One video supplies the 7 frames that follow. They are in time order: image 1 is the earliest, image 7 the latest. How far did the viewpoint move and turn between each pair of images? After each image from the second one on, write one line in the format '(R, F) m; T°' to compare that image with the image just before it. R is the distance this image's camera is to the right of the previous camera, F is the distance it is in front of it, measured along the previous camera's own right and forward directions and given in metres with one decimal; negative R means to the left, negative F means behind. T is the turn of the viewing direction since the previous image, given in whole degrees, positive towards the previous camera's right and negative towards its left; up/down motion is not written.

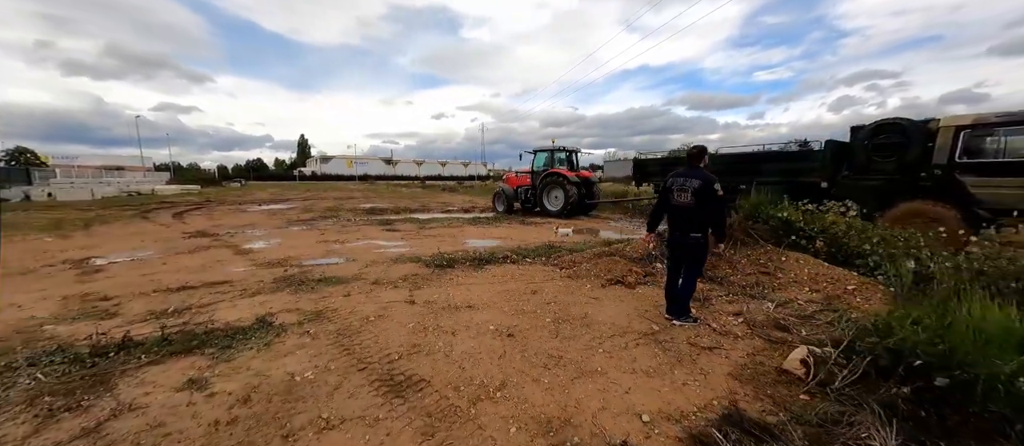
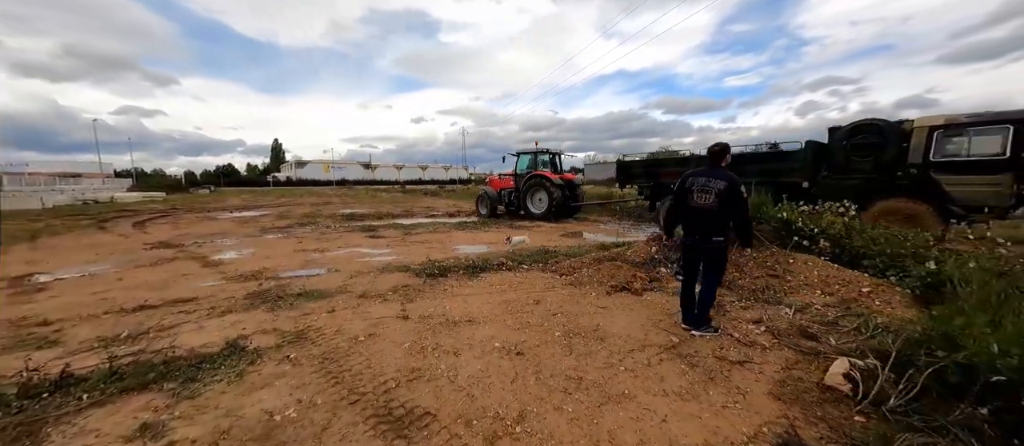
(-0.2, +0.3) m; +3°
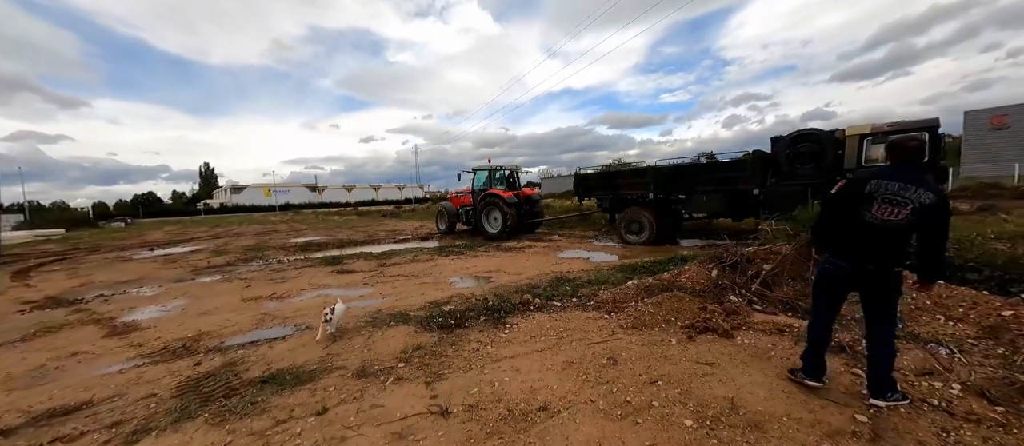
(-0.9, +1.2) m; +7°
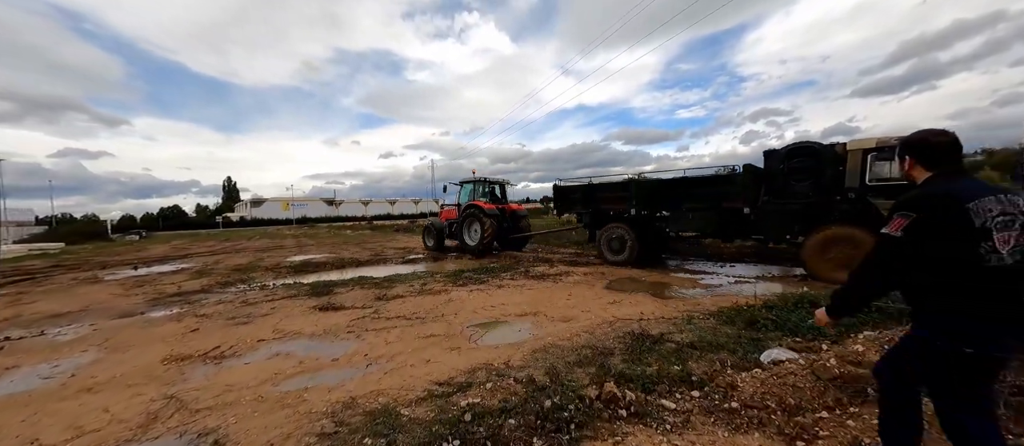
(-0.4, +2.0) m; -2°
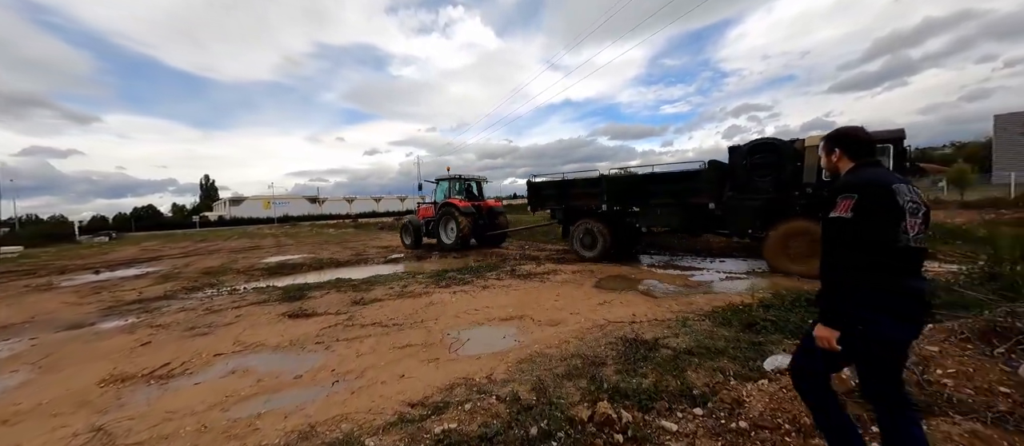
(+0.1, +0.3) m; +2°
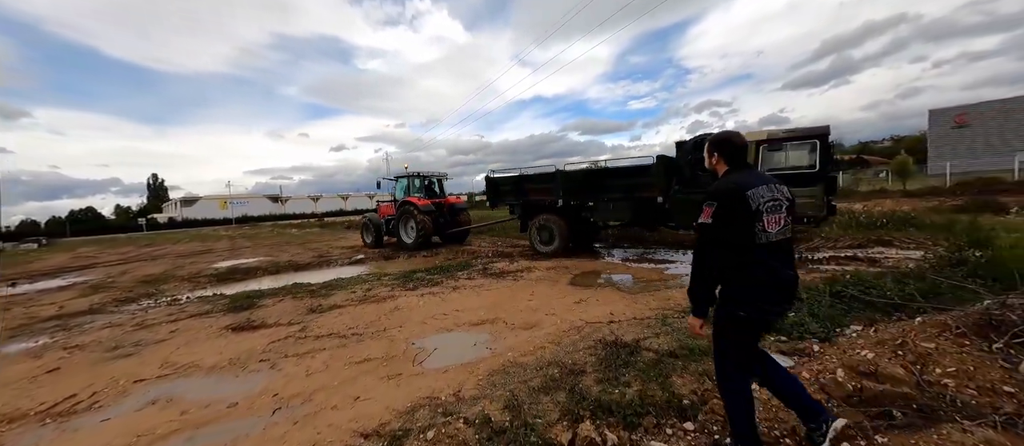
(0.0, +0.3) m; +4°
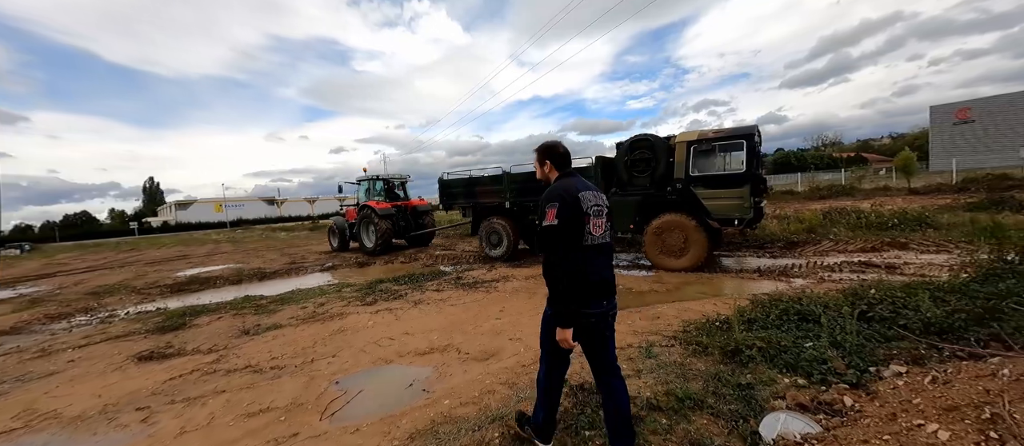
(+0.5, +0.8) m; 0°
